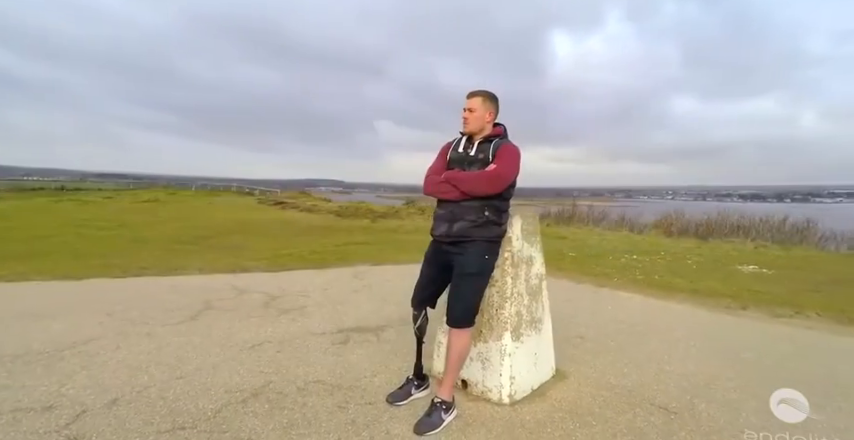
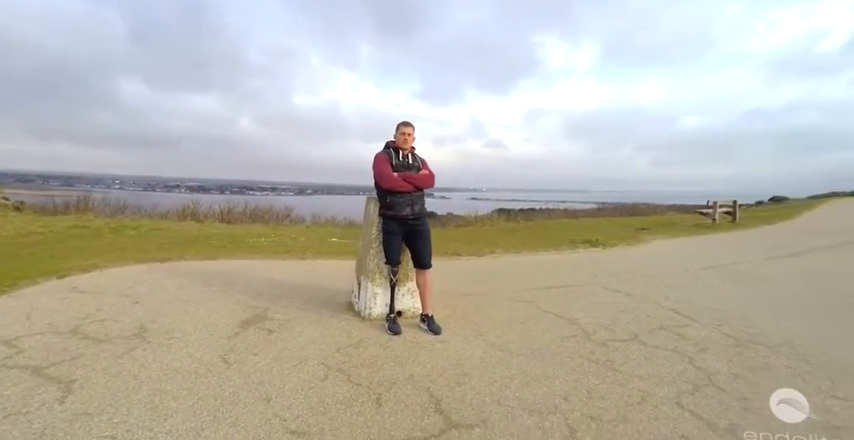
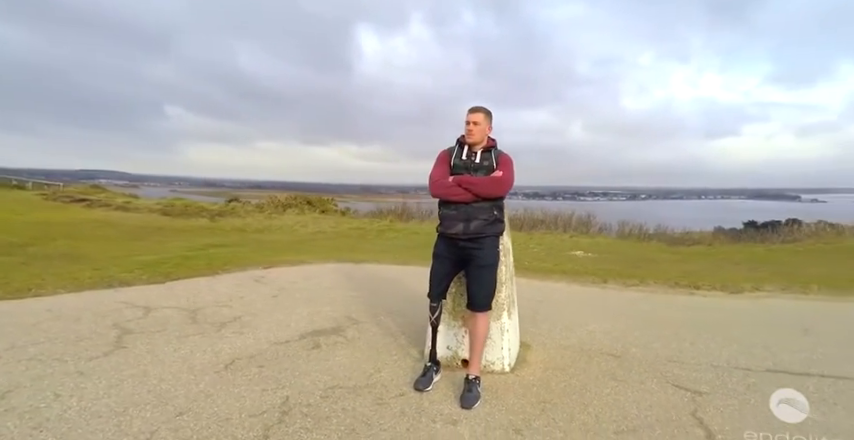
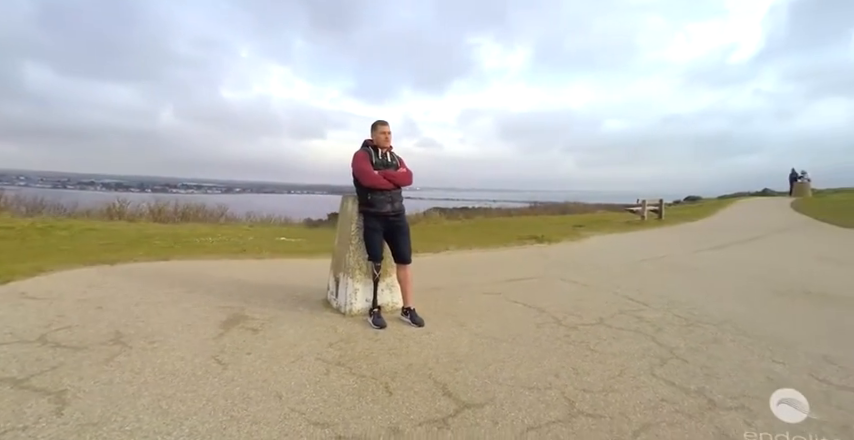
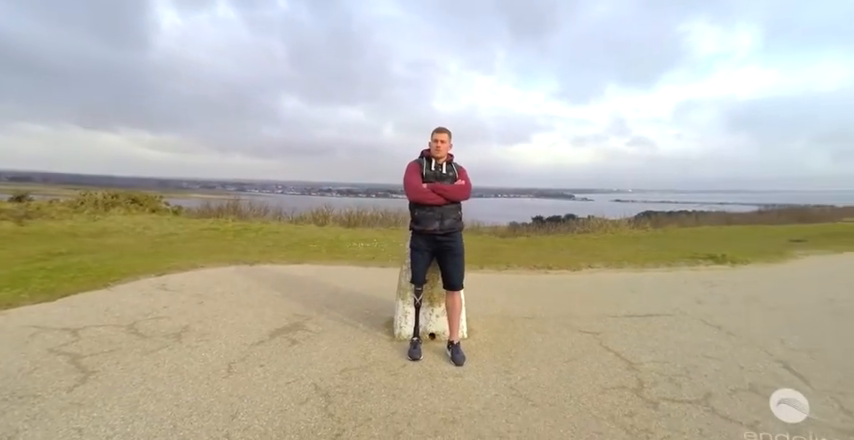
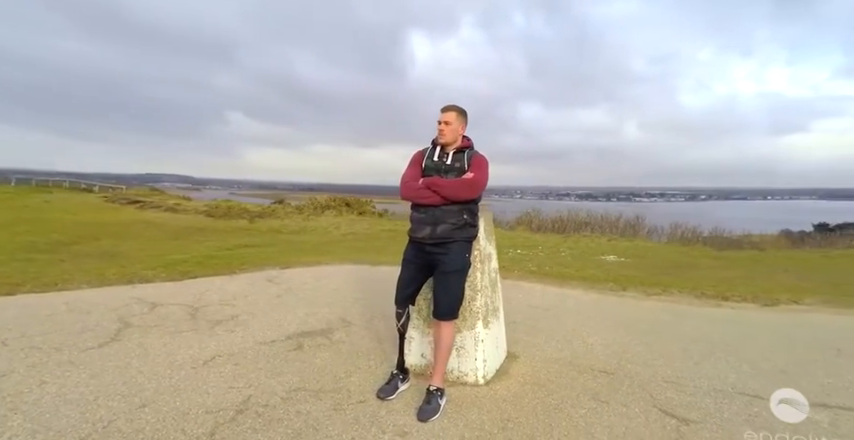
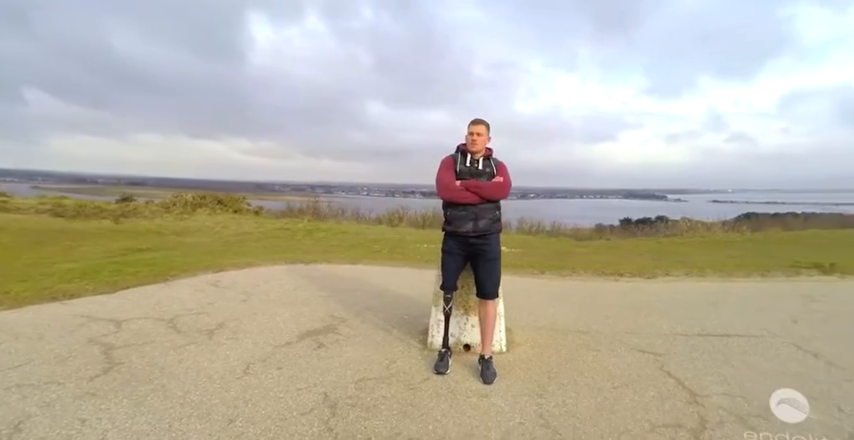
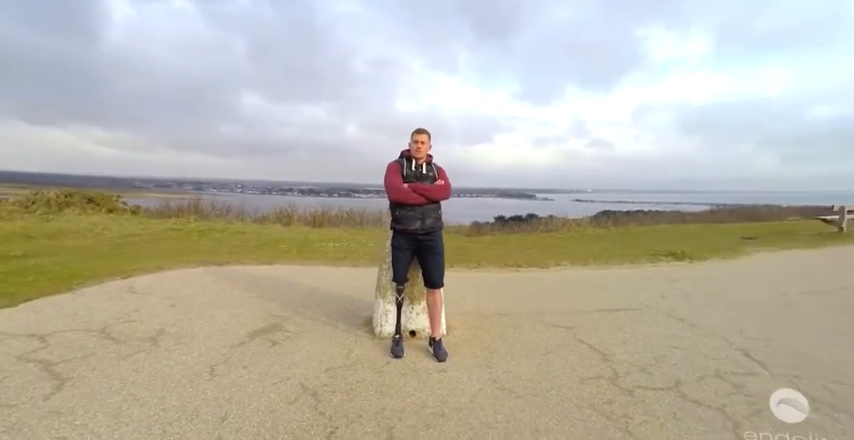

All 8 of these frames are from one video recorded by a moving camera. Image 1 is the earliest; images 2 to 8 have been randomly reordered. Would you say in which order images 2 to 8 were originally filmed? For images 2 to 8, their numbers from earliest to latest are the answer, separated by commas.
6, 3, 7, 5, 8, 2, 4
